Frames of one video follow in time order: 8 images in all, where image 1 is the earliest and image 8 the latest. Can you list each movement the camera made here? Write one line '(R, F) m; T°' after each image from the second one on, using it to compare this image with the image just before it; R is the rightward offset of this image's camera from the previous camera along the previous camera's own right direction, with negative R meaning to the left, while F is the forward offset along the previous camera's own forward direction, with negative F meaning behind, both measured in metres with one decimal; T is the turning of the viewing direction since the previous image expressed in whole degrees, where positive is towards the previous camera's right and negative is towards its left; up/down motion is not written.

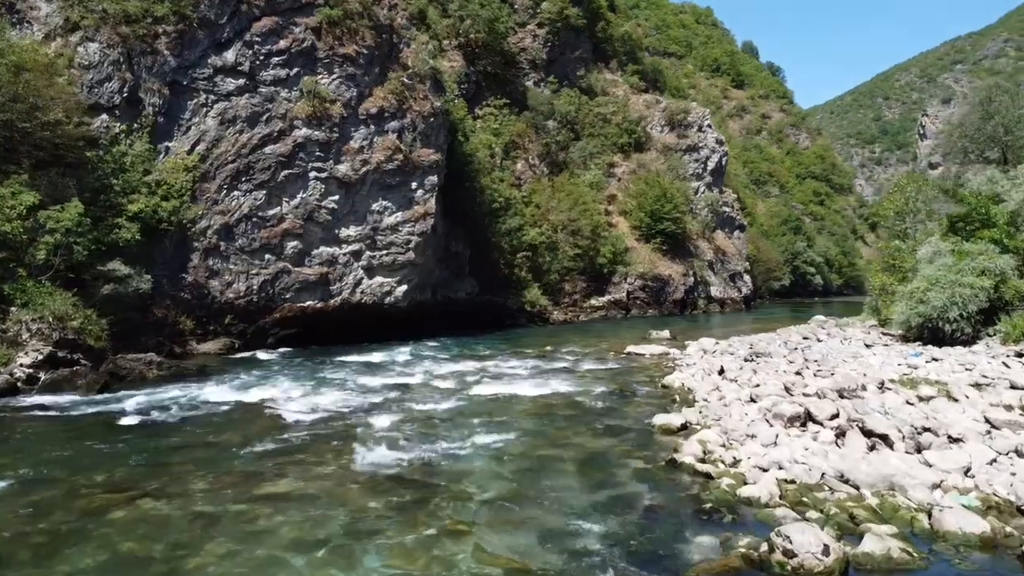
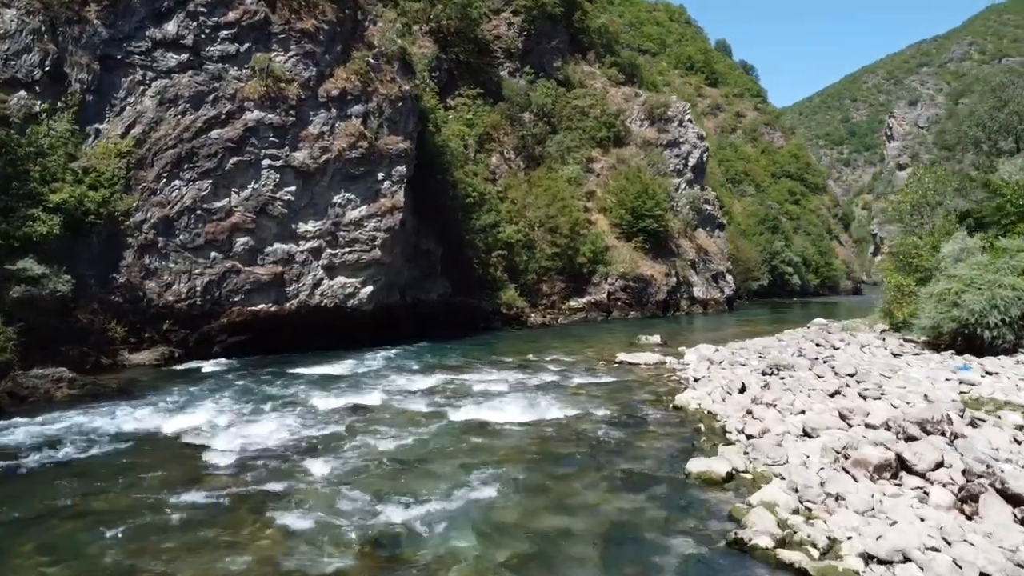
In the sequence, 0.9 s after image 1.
(-0.2, +2.7) m; +2°
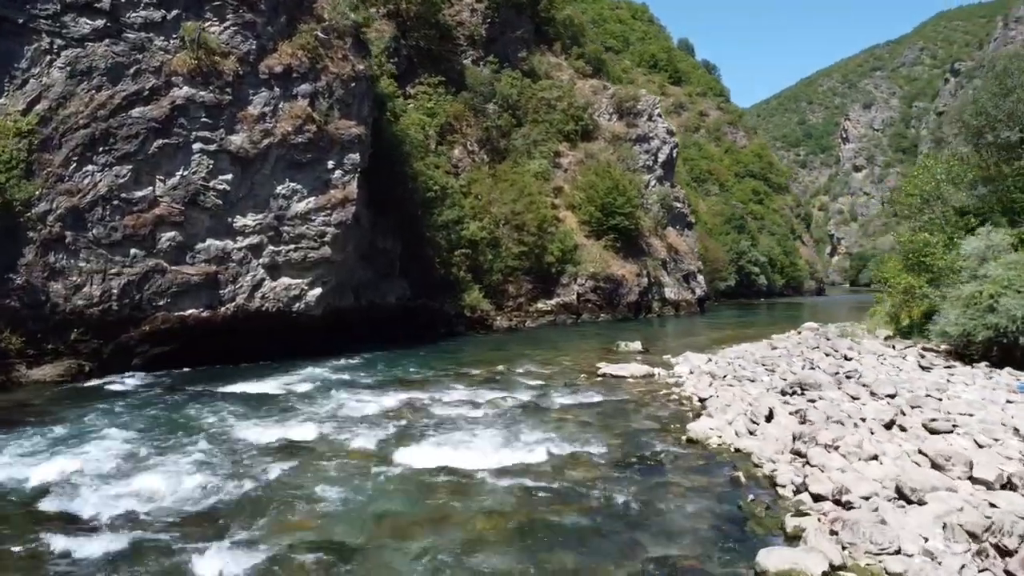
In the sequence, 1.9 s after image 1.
(-0.2, +2.8) m; +3°
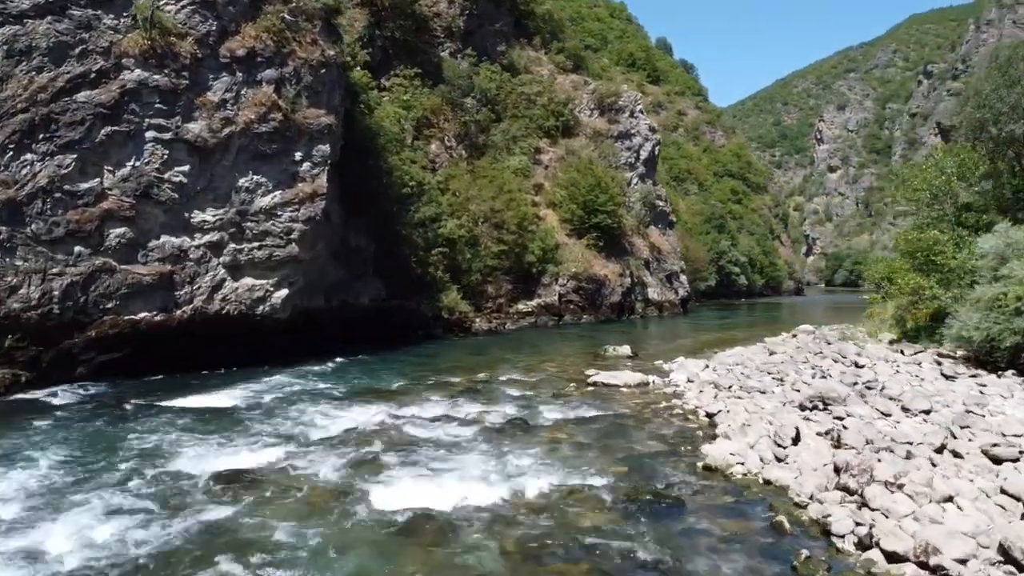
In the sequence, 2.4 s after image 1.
(-0.1, +1.6) m; +2°
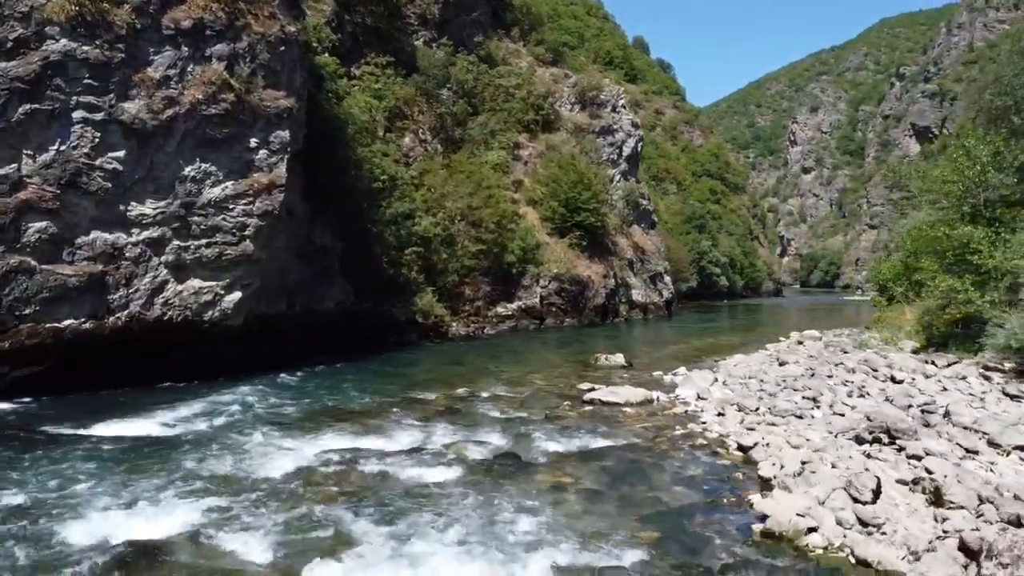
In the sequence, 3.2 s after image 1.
(-0.2, +2.4) m; +2°
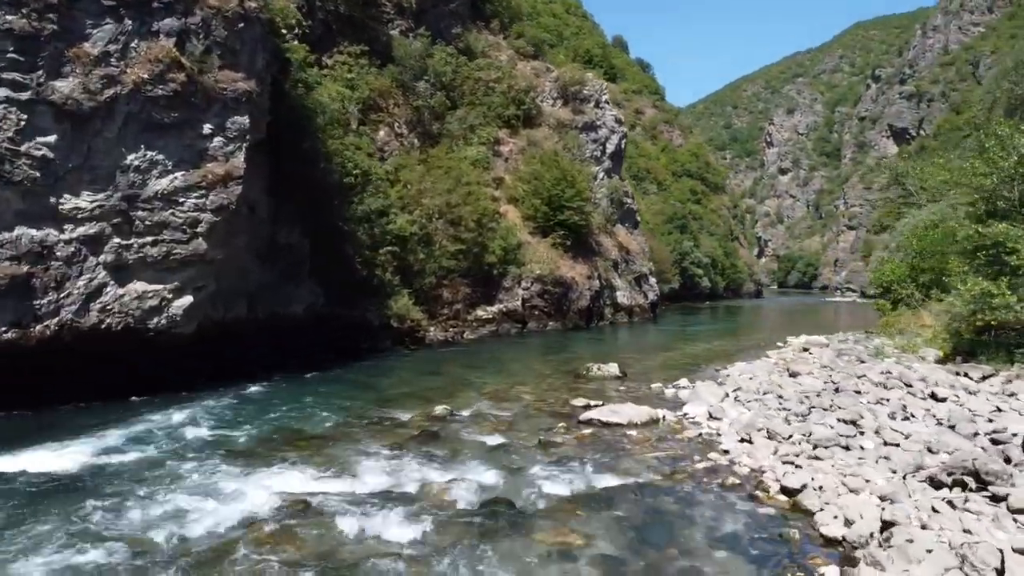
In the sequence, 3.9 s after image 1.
(-0.2, +2.0) m; +2°
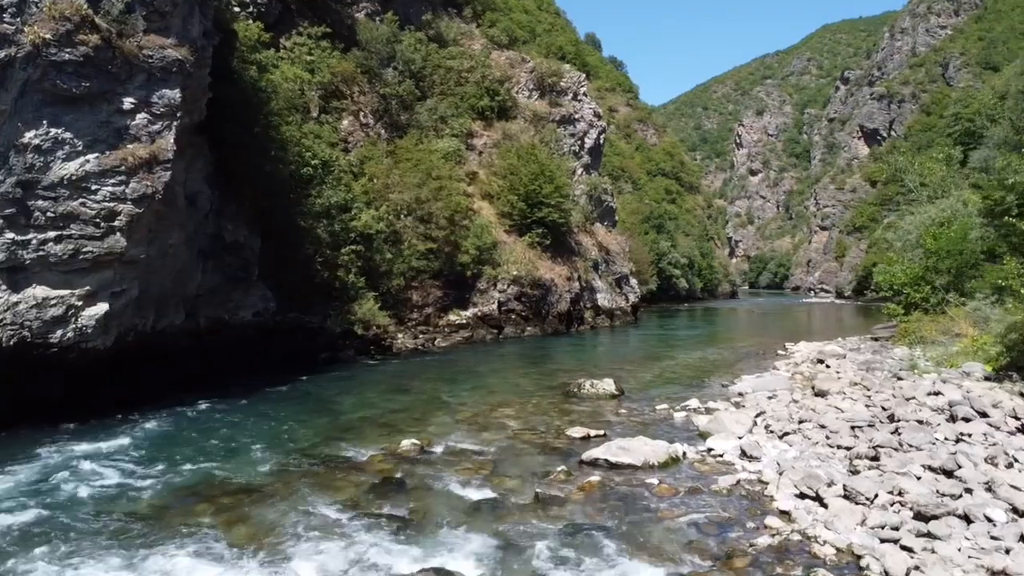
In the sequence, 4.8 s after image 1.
(-0.2, +2.7) m; +2°
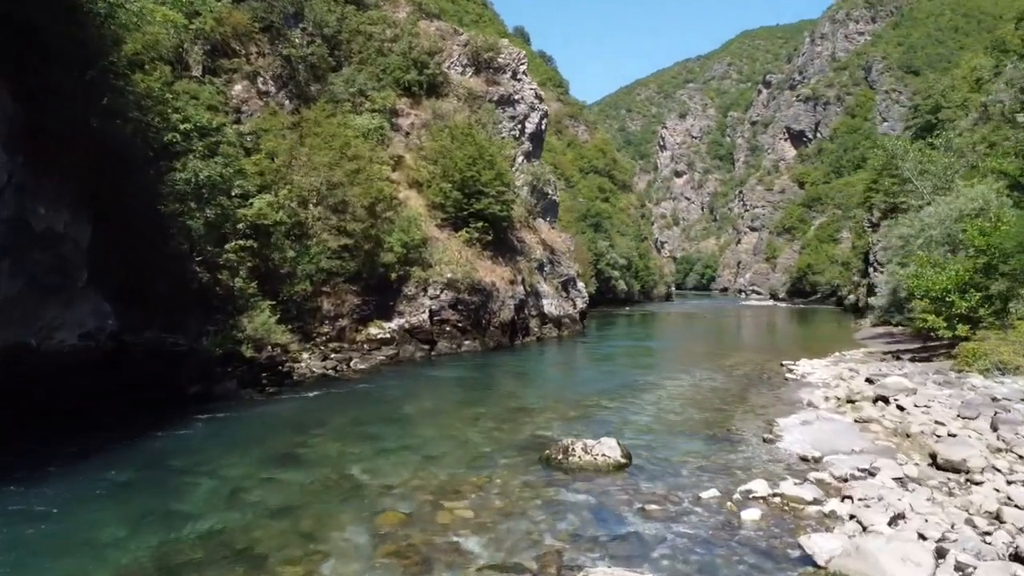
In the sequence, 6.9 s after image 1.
(-0.4, +6.1) m; +5°
